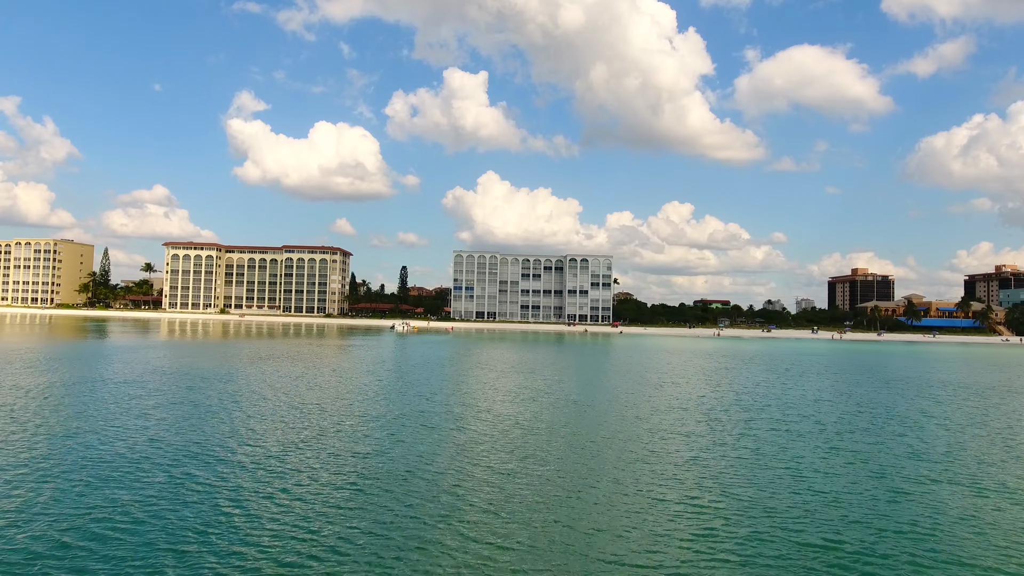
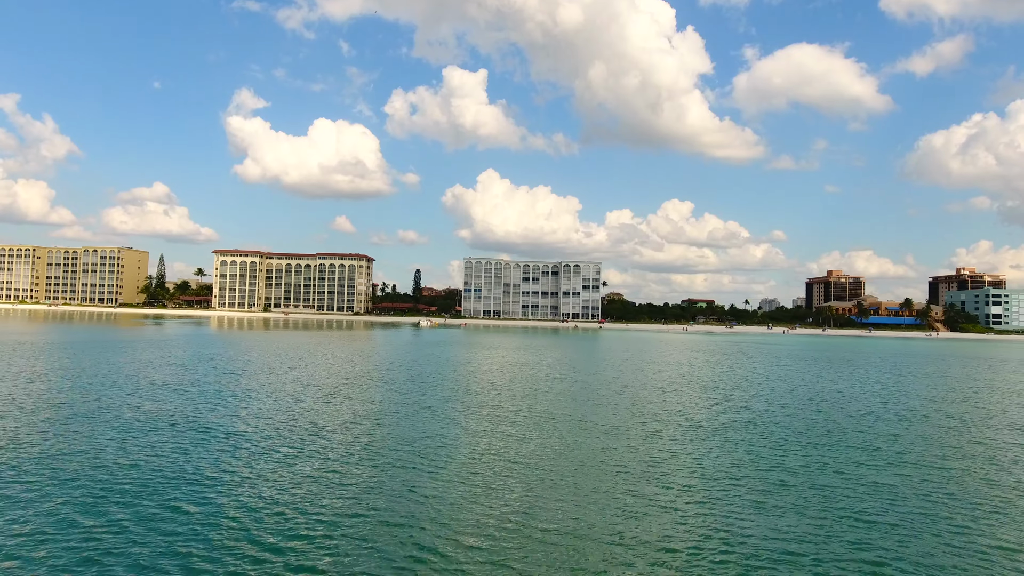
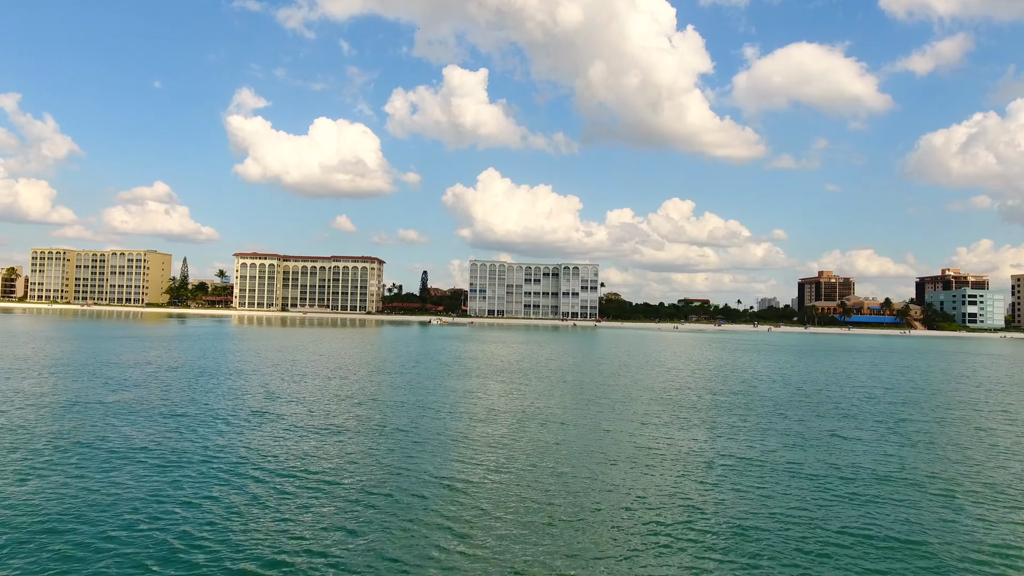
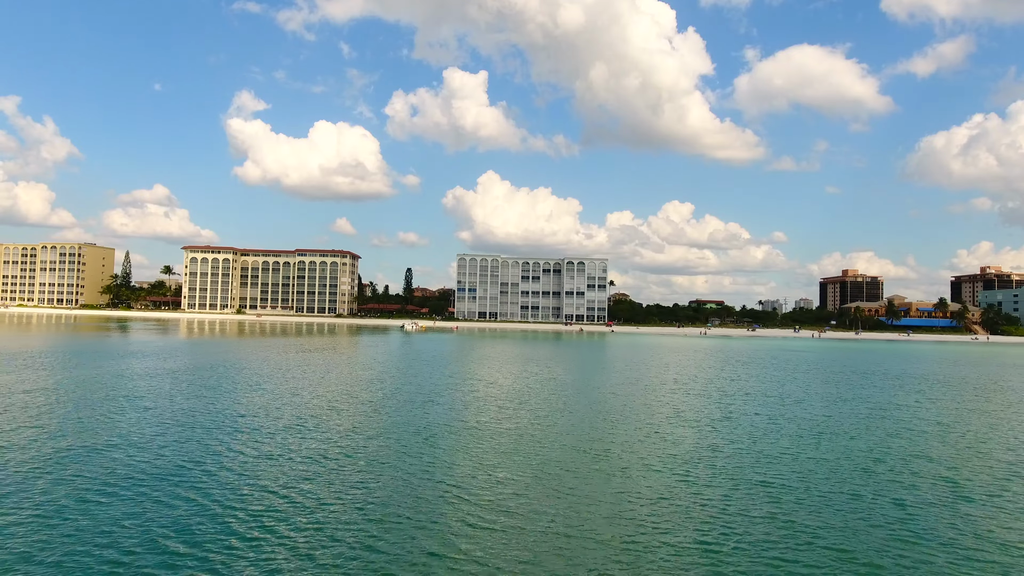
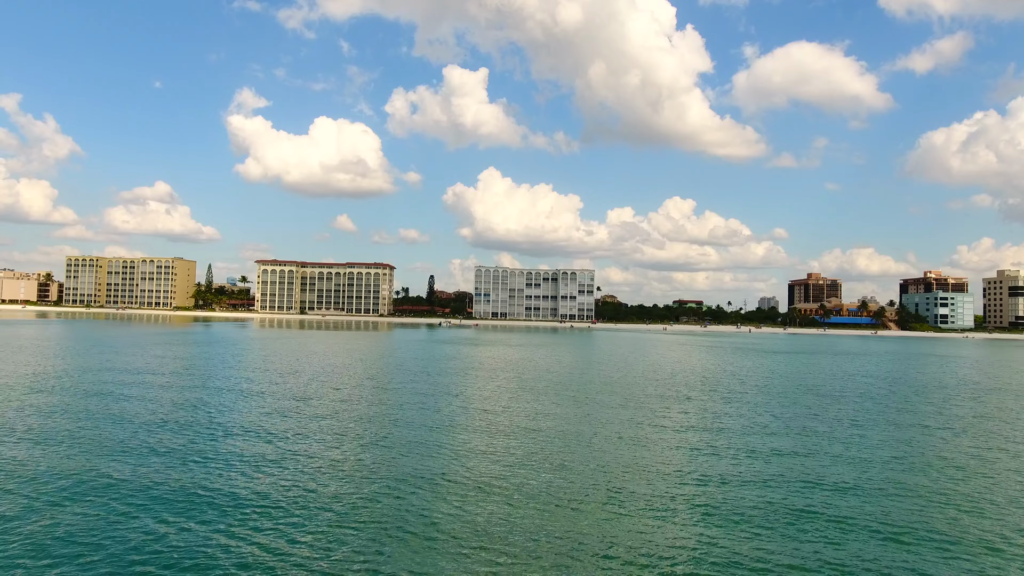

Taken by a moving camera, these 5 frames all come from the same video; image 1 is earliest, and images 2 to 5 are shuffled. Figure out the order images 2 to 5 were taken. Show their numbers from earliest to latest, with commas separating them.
4, 2, 3, 5
